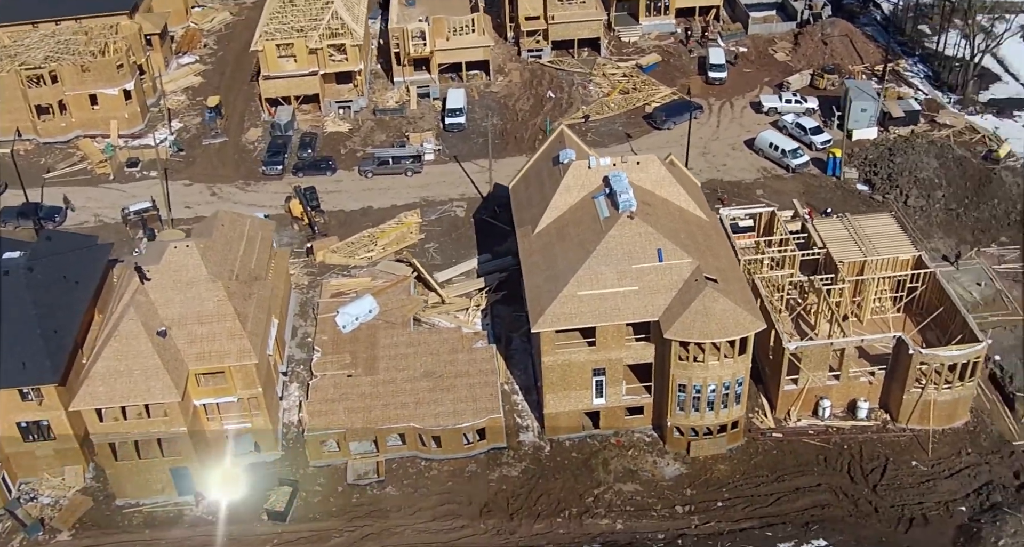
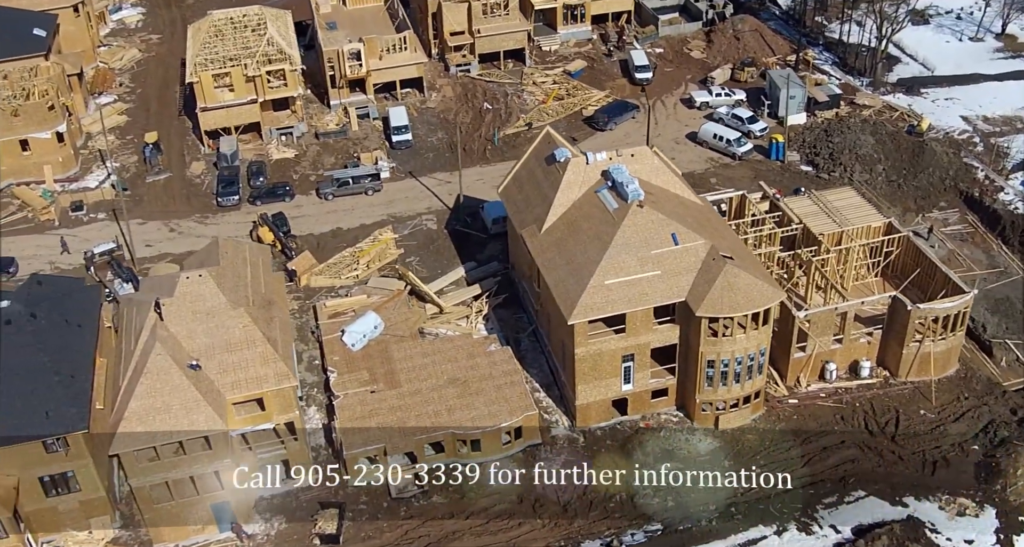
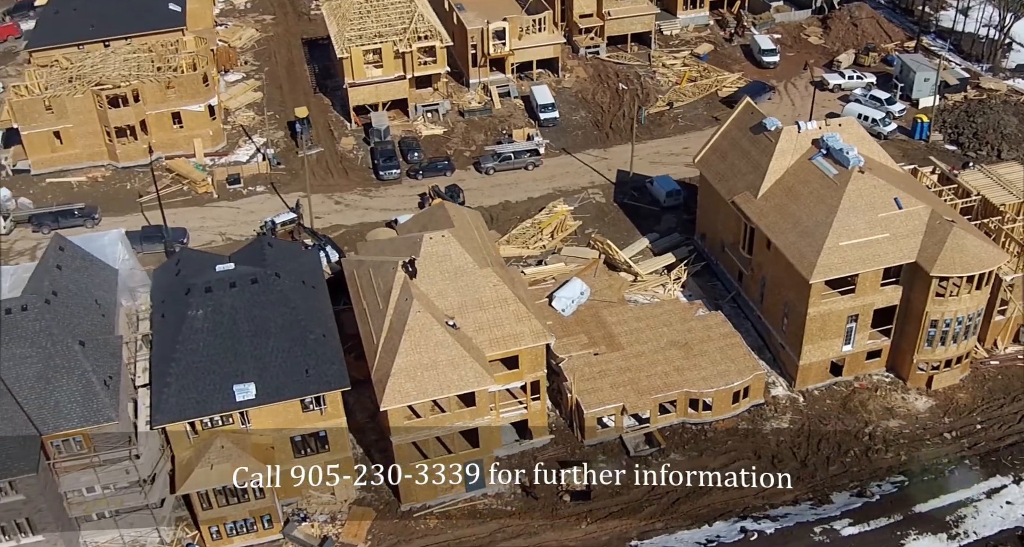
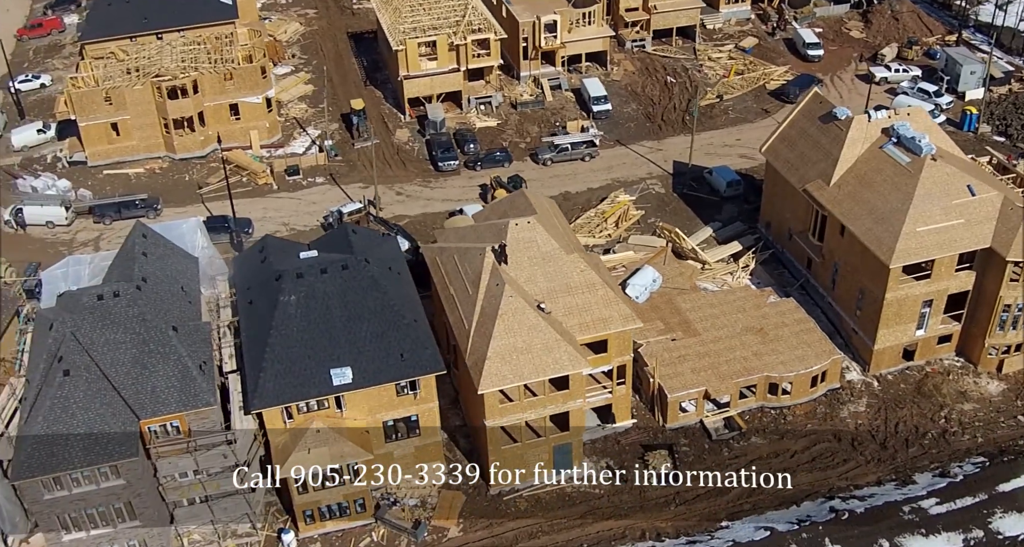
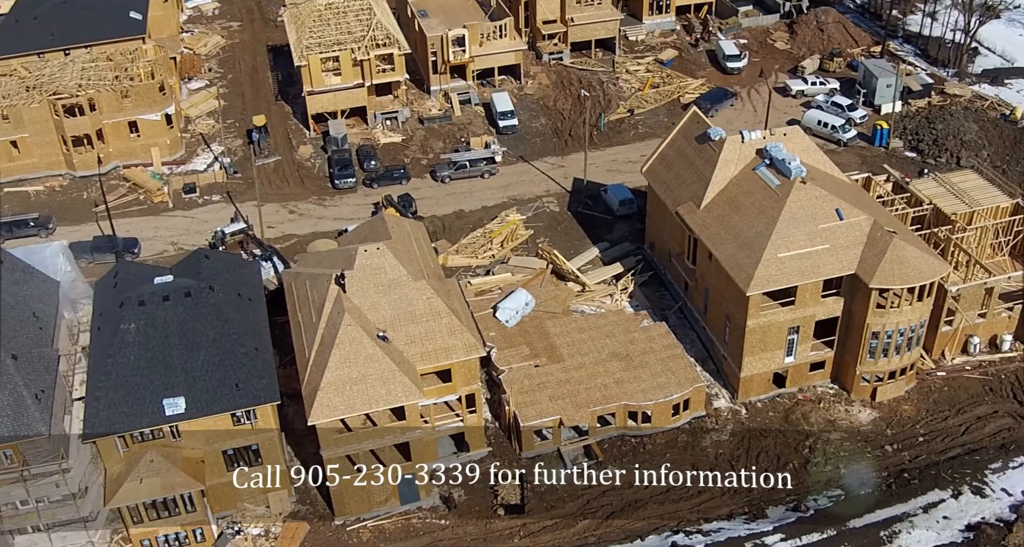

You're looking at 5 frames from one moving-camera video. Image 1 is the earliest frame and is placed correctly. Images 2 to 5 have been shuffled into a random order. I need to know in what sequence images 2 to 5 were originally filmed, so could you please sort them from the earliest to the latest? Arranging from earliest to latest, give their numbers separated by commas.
2, 5, 3, 4
